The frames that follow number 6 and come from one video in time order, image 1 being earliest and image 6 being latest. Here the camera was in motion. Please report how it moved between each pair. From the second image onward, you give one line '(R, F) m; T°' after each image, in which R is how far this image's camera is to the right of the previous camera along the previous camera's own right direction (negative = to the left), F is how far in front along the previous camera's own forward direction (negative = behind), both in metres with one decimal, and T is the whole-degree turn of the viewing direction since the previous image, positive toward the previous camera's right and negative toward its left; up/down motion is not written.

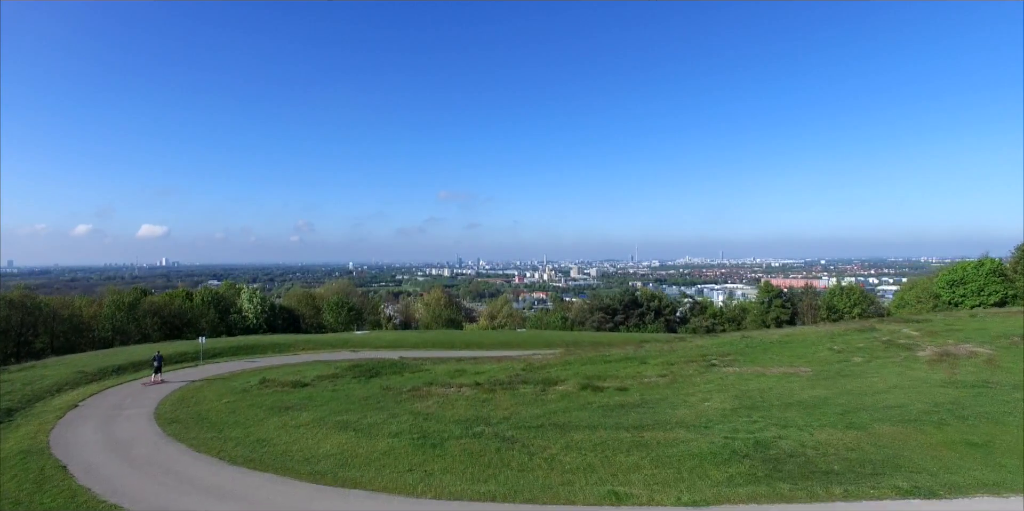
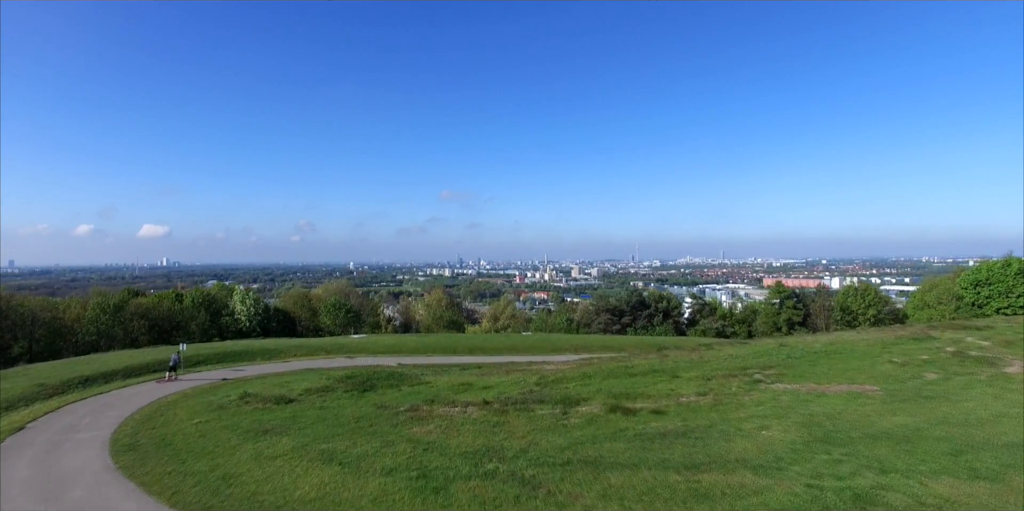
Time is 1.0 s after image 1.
(-0.4, +2.3) m; 0°
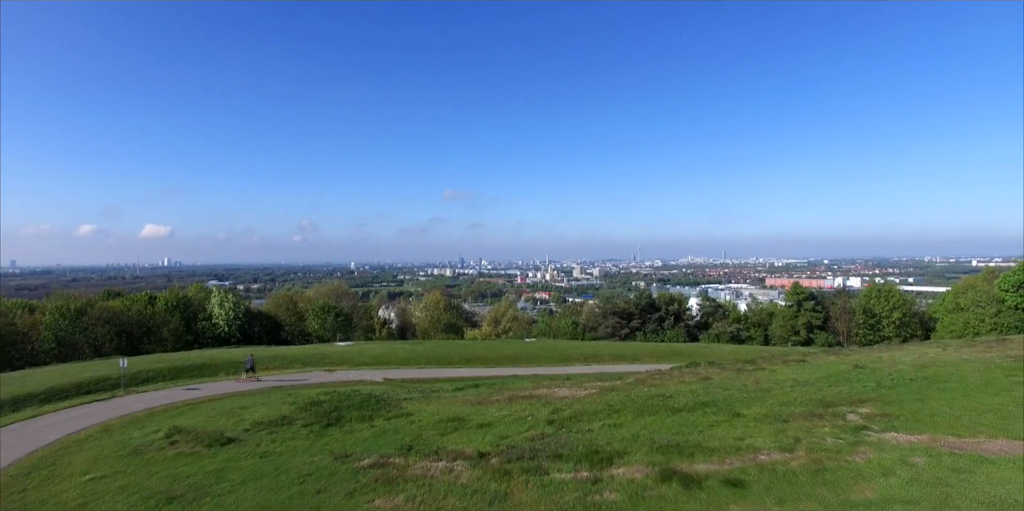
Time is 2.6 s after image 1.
(-0.1, +4.3) m; 0°
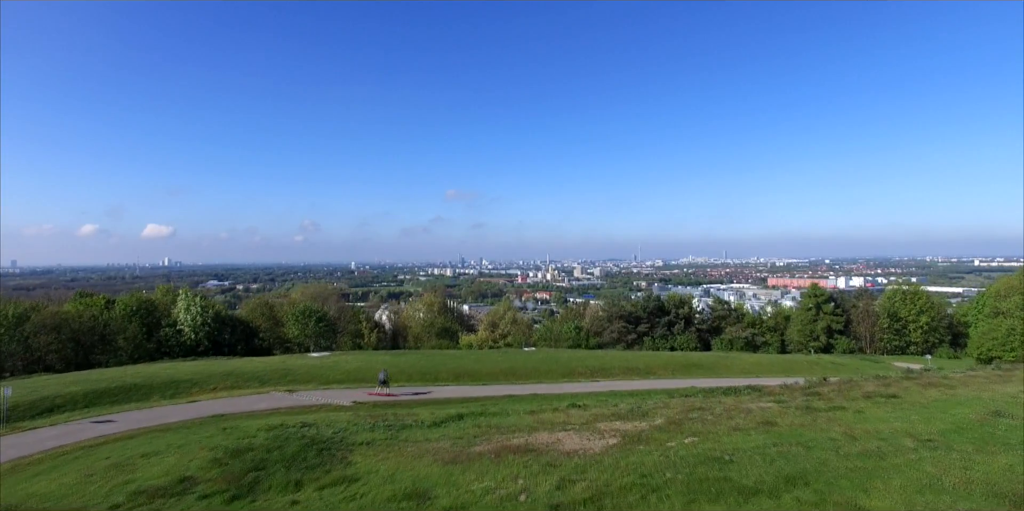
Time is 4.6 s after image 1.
(+0.3, +4.9) m; 0°
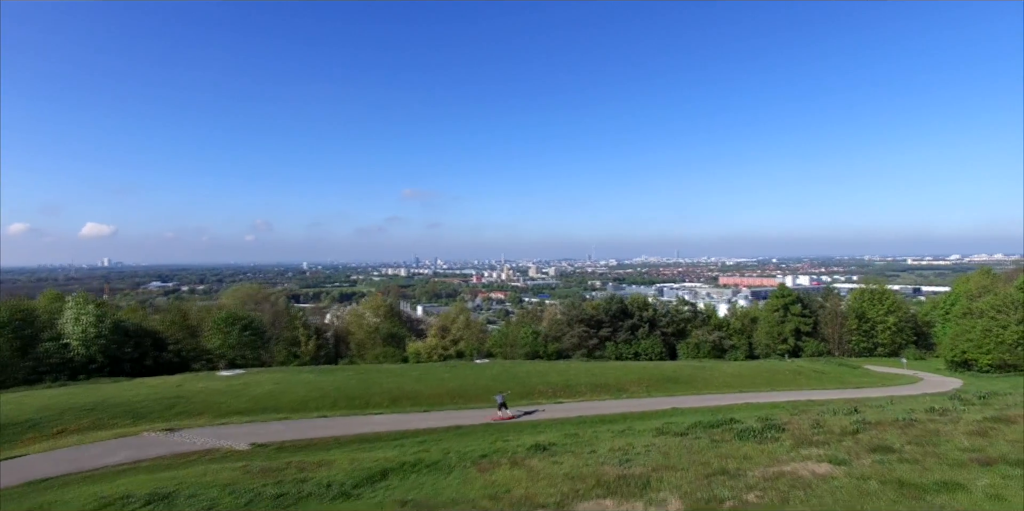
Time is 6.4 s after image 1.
(+0.4, +5.3) m; +5°
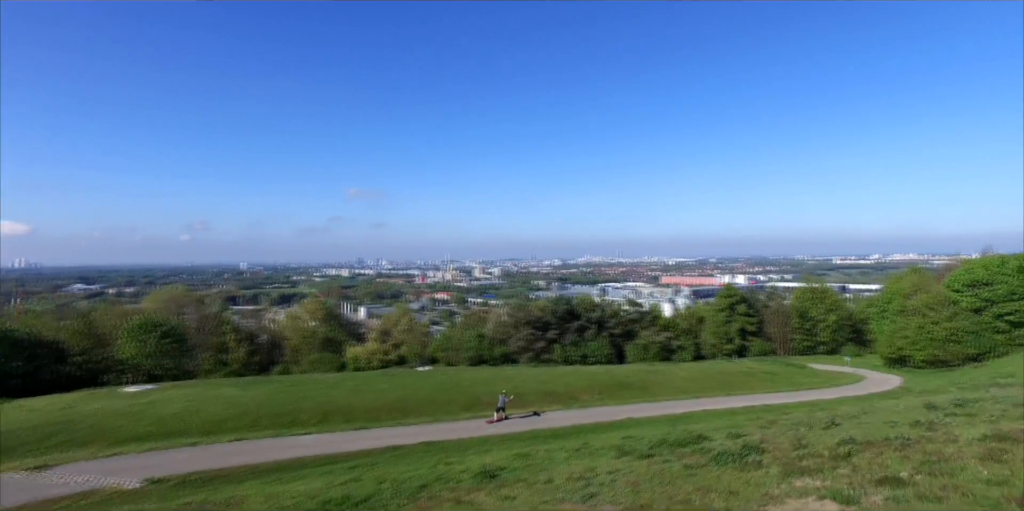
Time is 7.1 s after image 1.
(+0.1, +2.2) m; +6°
